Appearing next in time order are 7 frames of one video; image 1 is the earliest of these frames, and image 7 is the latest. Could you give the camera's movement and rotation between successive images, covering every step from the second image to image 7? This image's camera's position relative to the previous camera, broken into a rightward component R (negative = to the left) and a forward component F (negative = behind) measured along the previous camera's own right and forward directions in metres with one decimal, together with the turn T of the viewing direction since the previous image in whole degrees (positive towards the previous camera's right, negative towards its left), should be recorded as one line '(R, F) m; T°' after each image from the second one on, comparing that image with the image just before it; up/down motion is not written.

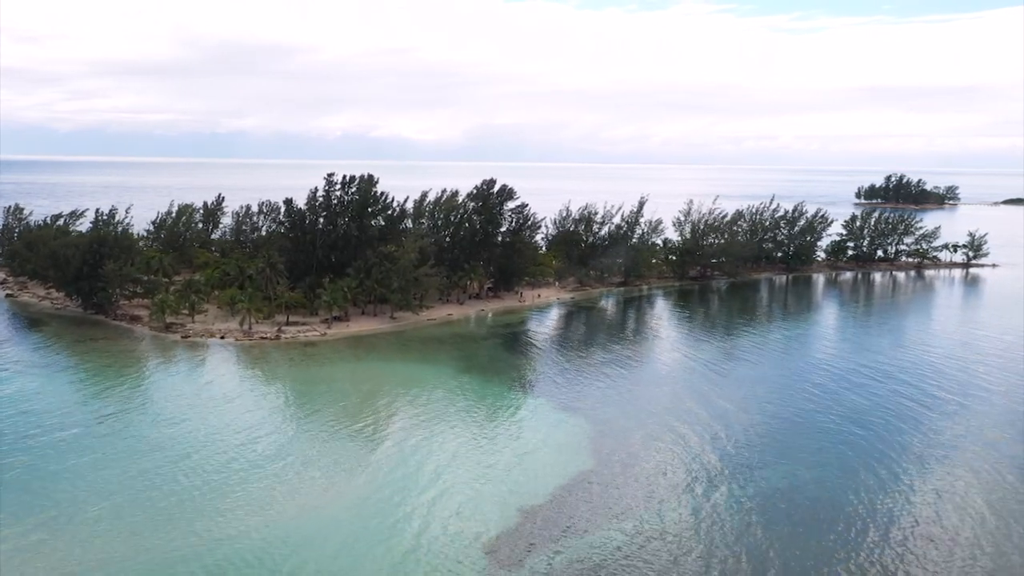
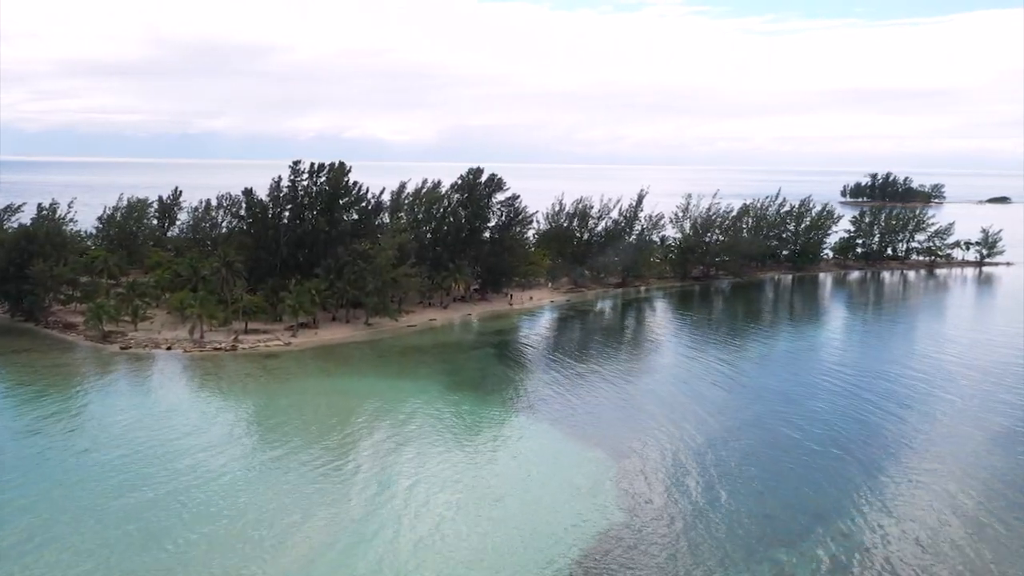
(-1.1, +6.0) m; +2°
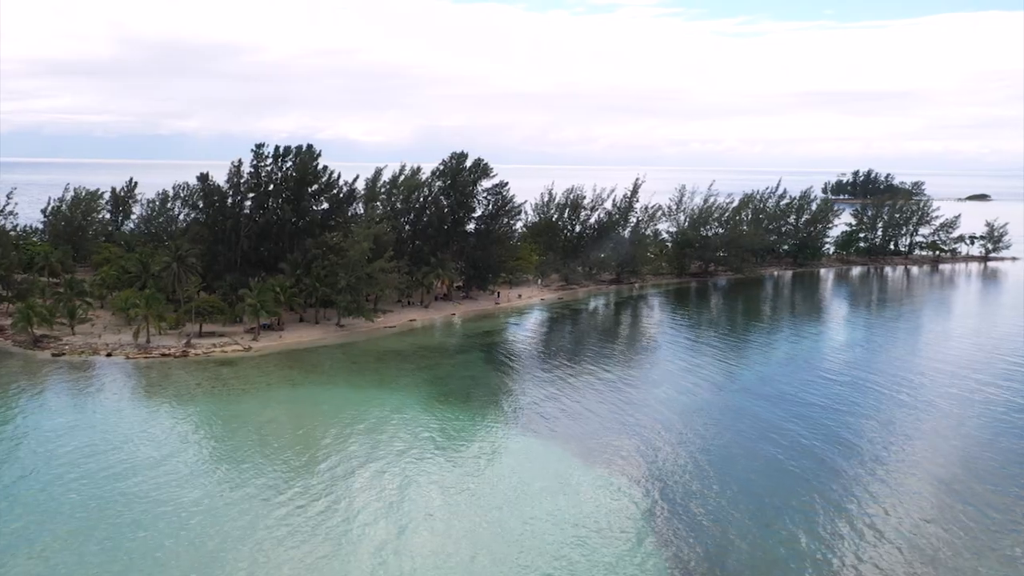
(-0.9, +4.7) m; +2°
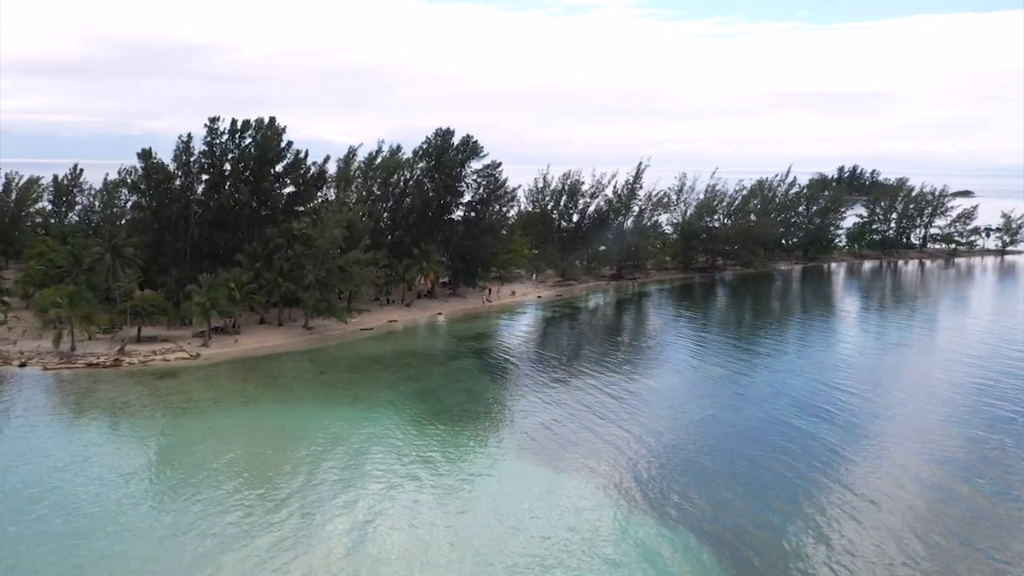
(-1.2, +5.7) m; +2°
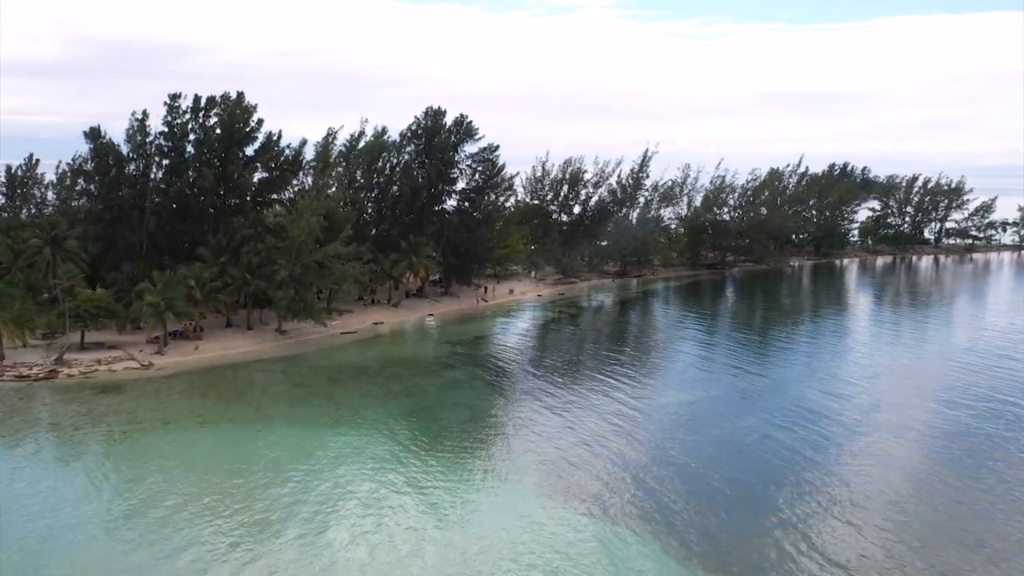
(-0.9, +4.2) m; +1°
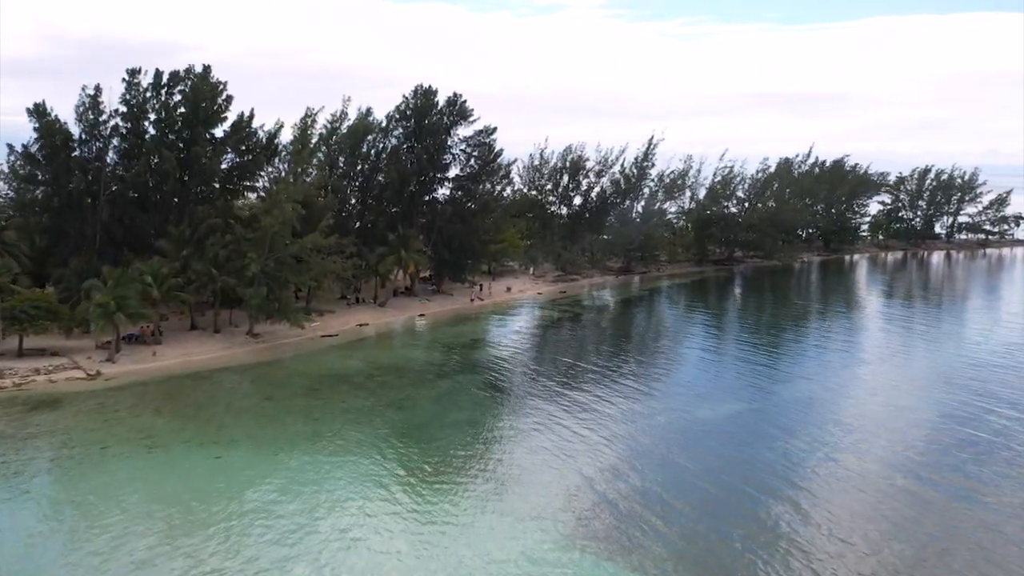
(-0.7, +3.3) m; +1°
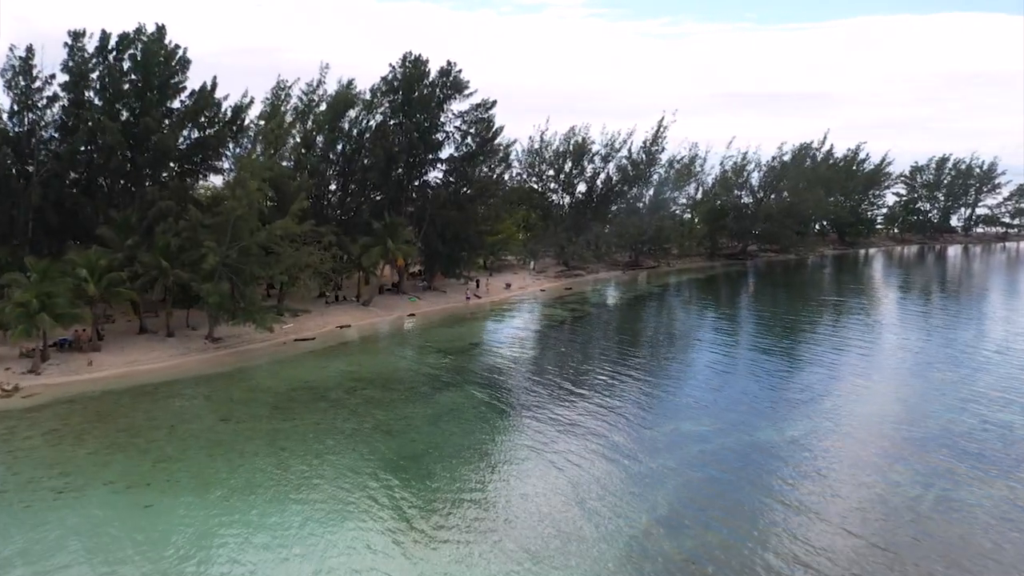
(-0.9, +3.9) m; +1°
